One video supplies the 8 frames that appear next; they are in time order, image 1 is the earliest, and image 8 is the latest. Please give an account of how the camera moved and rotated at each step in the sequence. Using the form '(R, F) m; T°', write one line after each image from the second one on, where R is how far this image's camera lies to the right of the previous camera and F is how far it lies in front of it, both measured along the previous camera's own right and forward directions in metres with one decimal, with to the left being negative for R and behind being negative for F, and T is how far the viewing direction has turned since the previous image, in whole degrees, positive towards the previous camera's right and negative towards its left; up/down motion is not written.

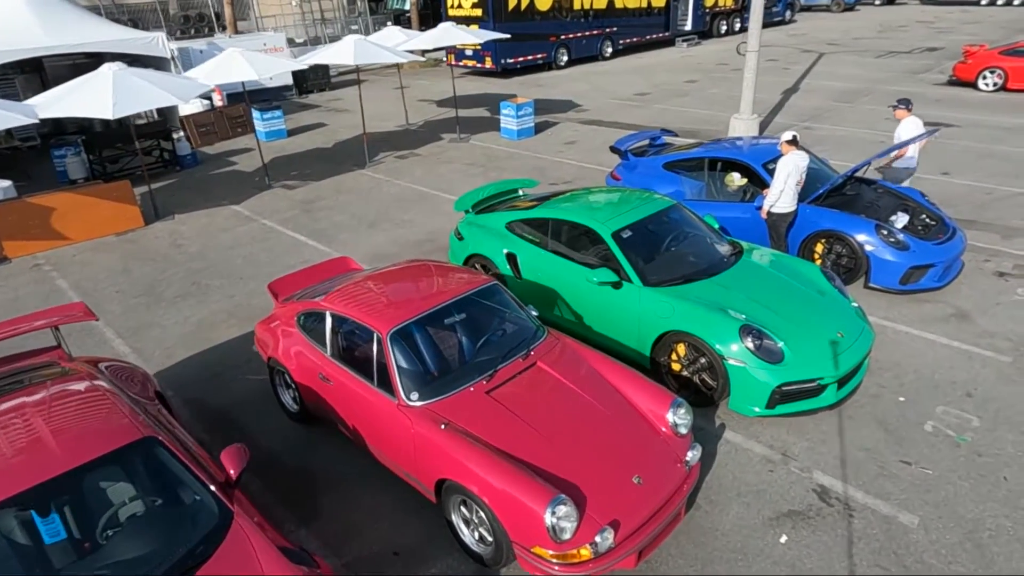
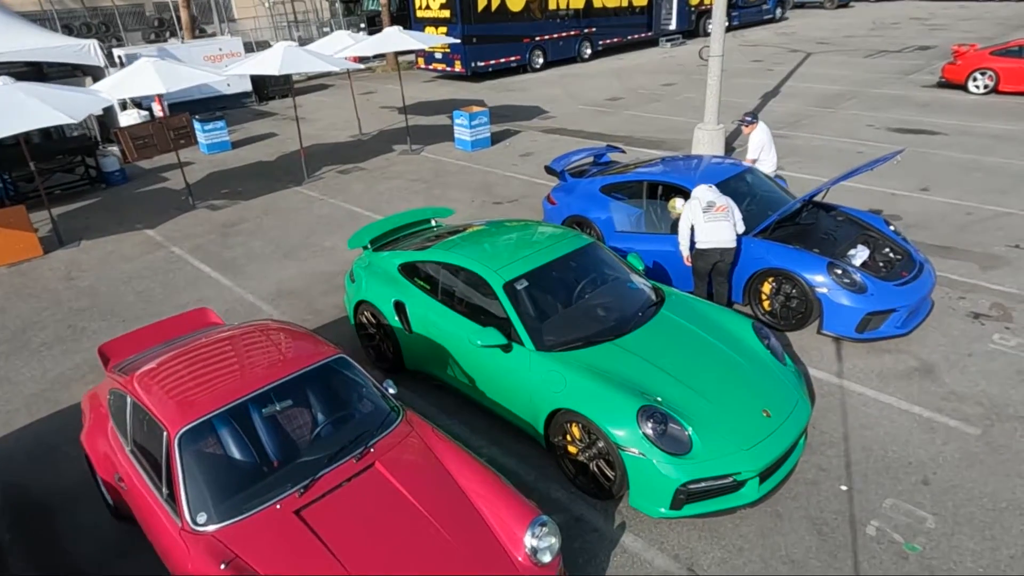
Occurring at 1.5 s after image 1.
(+1.0, +1.0) m; 0°
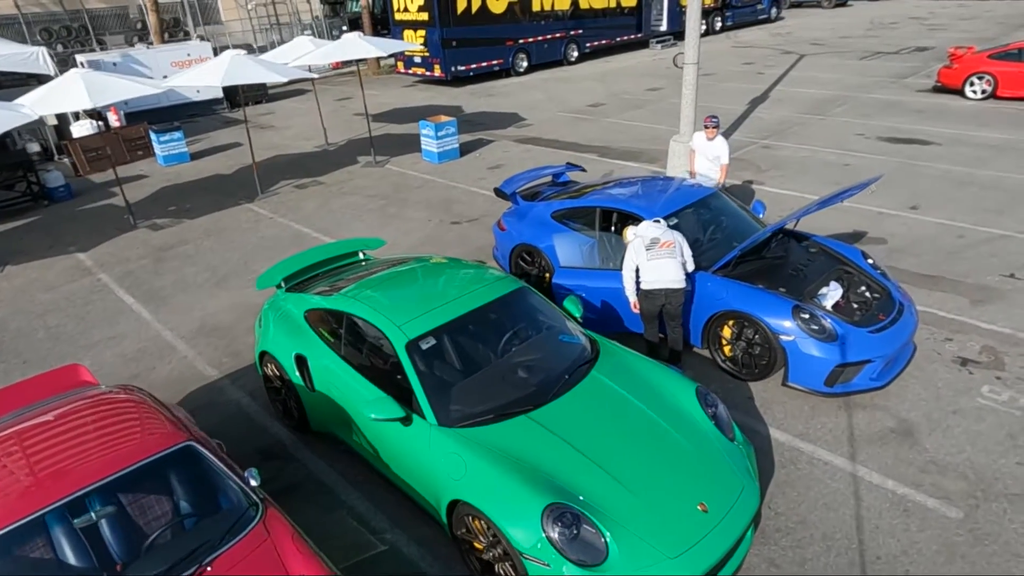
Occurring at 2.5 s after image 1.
(+0.7, +0.7) m; 0°
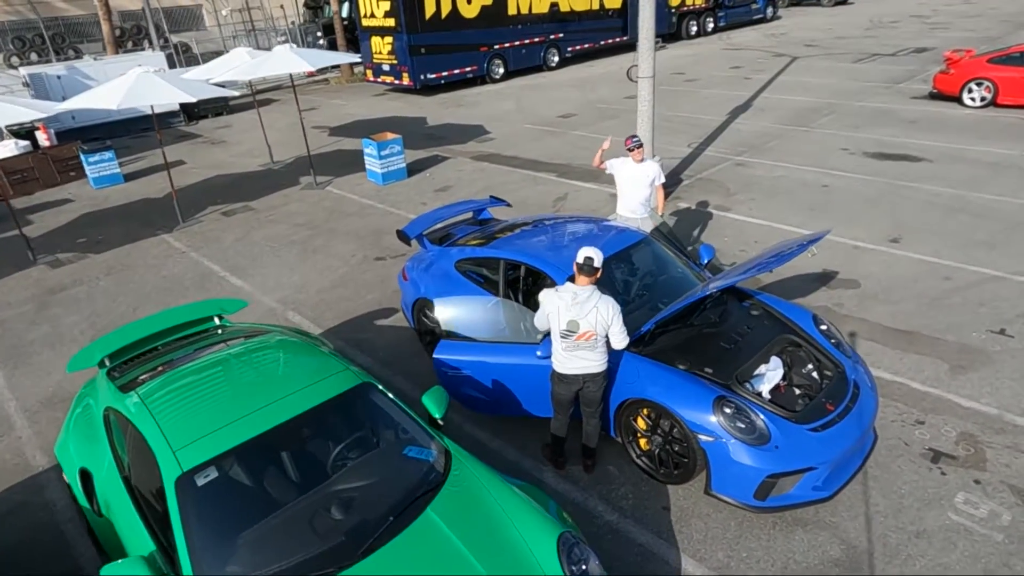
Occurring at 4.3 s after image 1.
(+1.1, +1.1) m; -1°
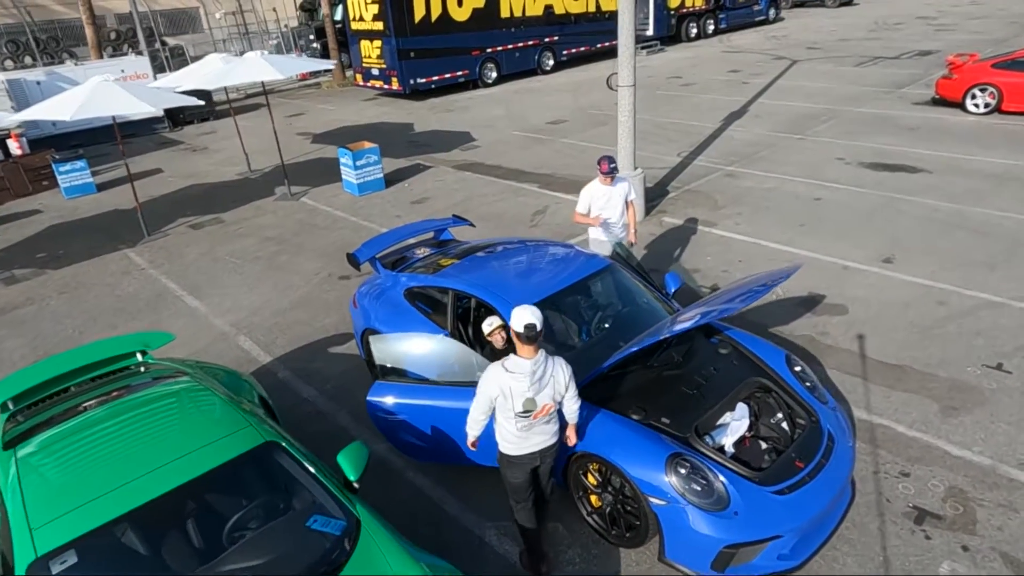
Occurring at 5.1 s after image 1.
(+0.5, +0.5) m; -1°
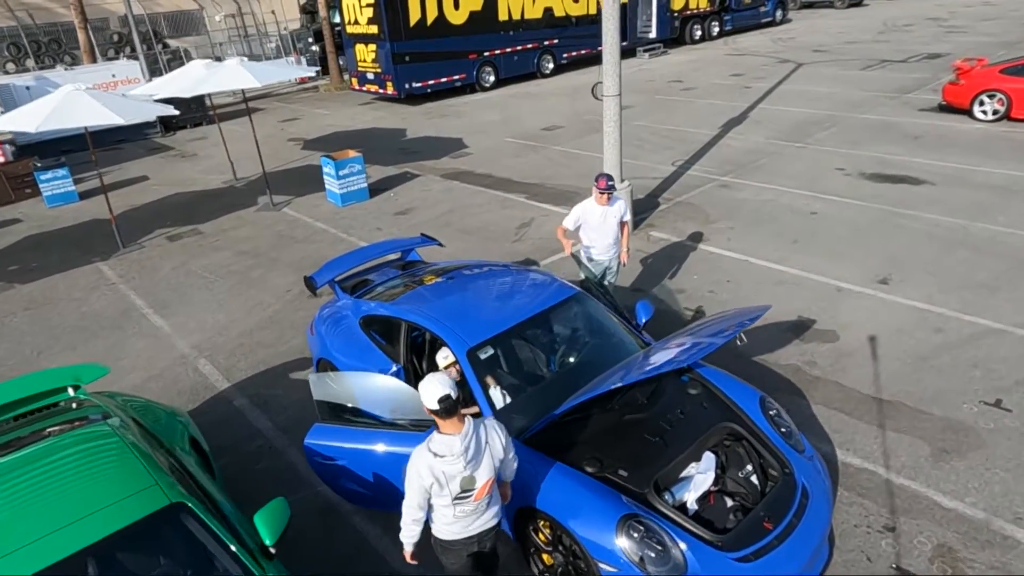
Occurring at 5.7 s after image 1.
(+0.4, +0.4) m; -1°
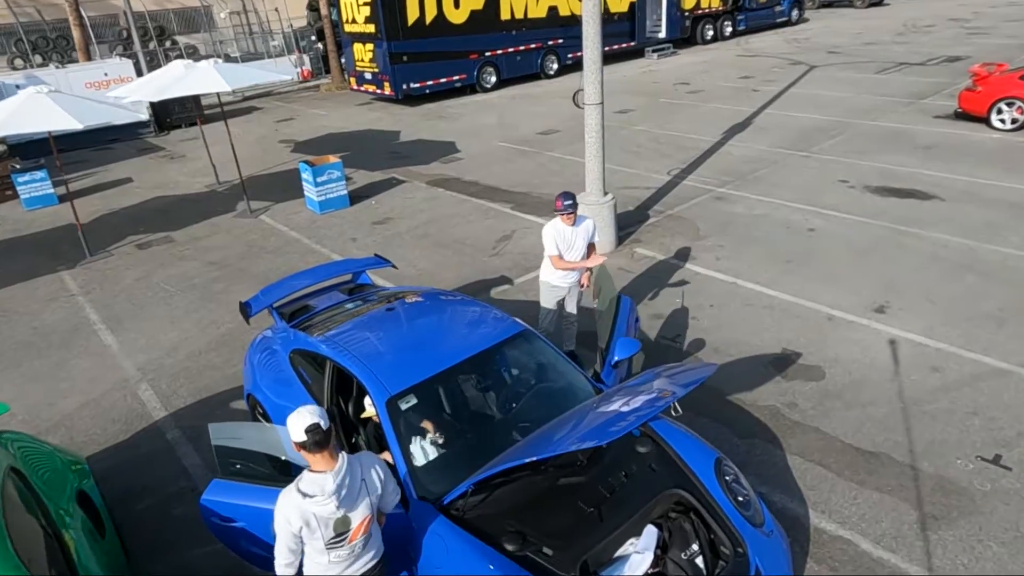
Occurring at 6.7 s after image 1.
(+0.5, +0.5) m; -1°
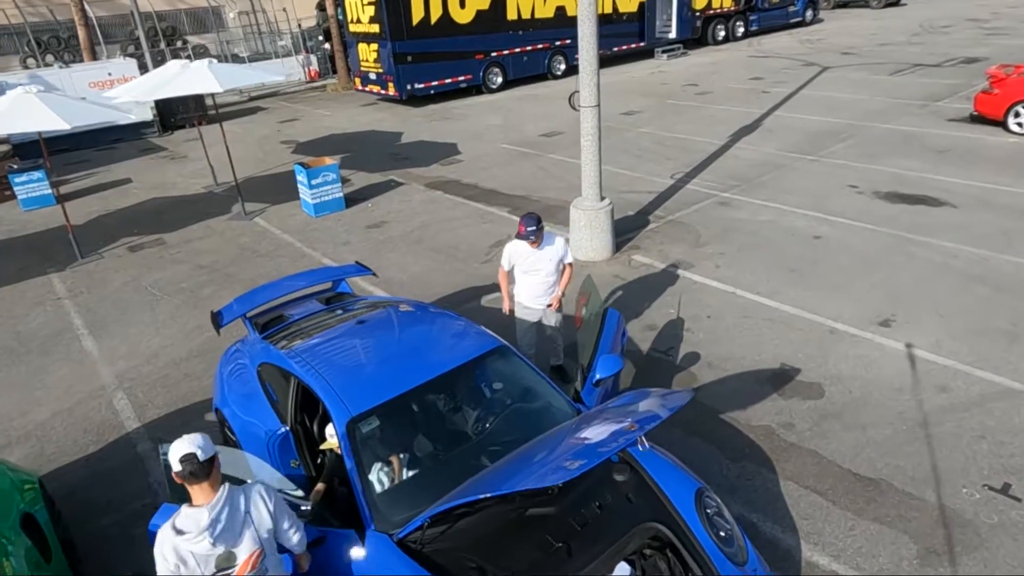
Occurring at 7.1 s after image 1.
(+0.2, +0.2) m; -1°
